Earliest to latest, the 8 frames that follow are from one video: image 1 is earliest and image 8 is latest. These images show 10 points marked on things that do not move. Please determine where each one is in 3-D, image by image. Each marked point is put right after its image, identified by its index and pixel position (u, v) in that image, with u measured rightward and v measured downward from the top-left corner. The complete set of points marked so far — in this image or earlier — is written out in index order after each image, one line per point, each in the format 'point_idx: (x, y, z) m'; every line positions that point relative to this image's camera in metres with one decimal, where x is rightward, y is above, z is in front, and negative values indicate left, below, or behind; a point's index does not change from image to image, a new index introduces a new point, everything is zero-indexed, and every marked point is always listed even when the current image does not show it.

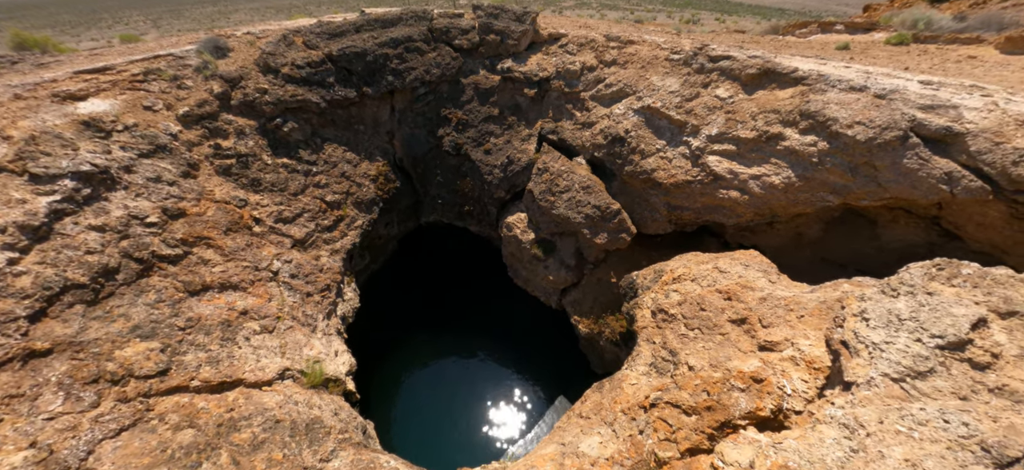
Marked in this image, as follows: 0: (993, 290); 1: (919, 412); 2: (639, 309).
0: (+4.5, -0.5, +4.6) m
1: (+3.0, -1.3, +3.8) m
2: (+2.2, -1.3, +8.1) m
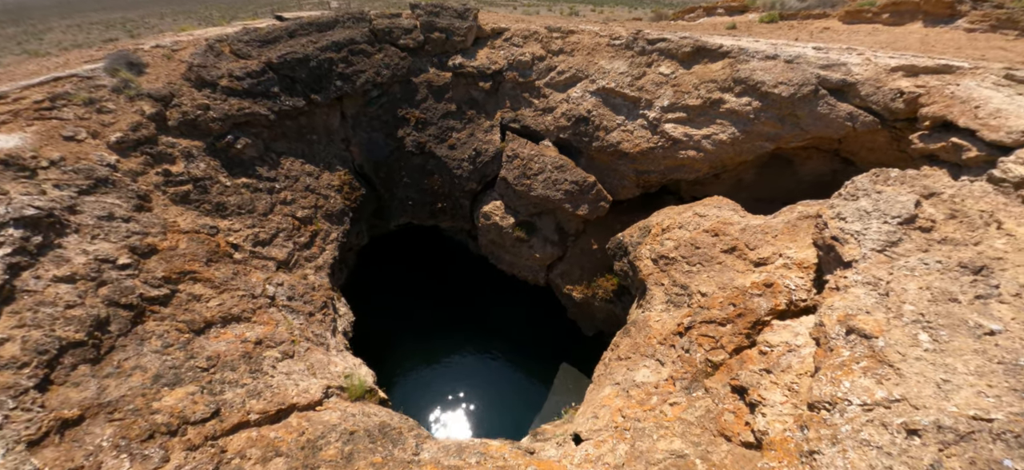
0: (+5.5, +0.7, +6.6) m
1: (+4.5, -0.3, +5.4) m
2: (+2.6, -0.5, +9.4) m
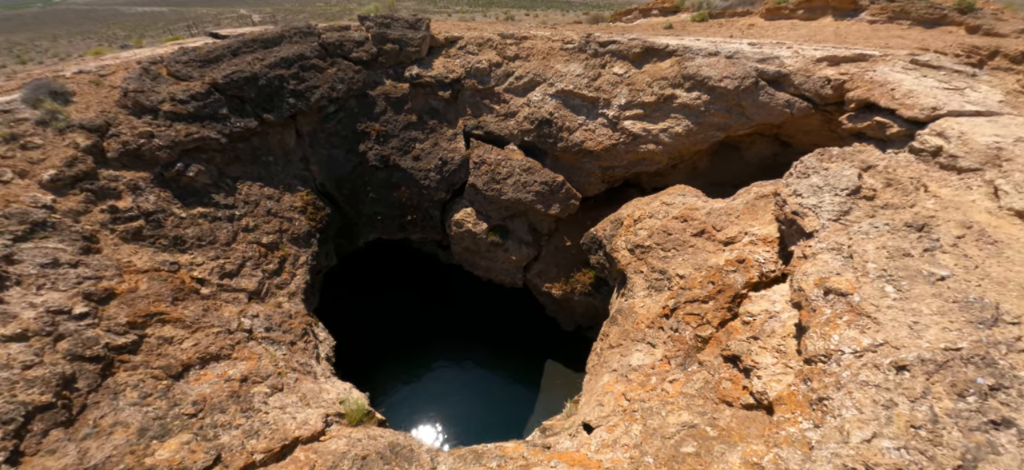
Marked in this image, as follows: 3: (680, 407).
0: (+5.3, +1.2, +7.5) m
1: (+4.6, +0.1, +6.2) m
2: (+2.2, -0.4, +9.9) m
3: (+2.3, -2.4, +6.6) m
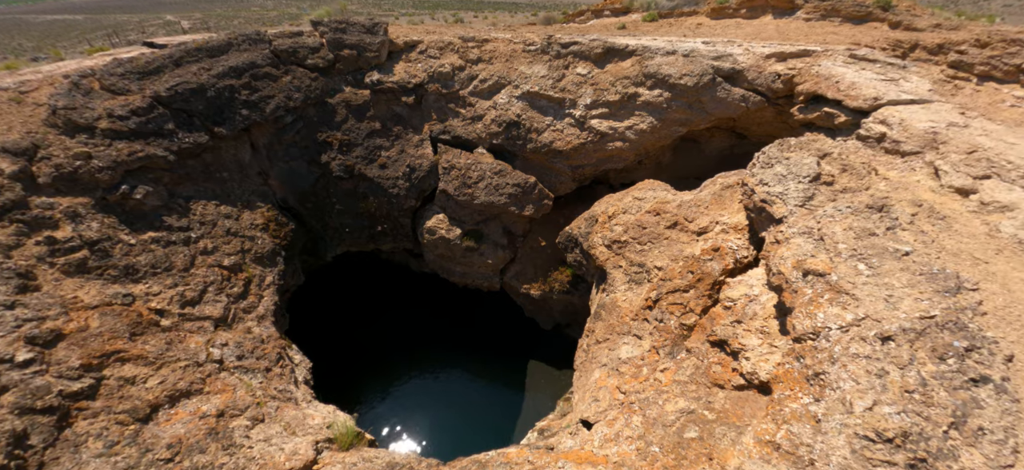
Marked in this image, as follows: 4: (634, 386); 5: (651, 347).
0: (+5.0, +1.5, +8.0) m
1: (+4.5, +0.3, +6.7) m
2: (+1.7, -0.3, +10.1) m
3: (+2.3, -2.3, +6.8) m
4: (+1.9, -2.4, +7.5) m
5: (+2.3, -1.9, +8.0) m
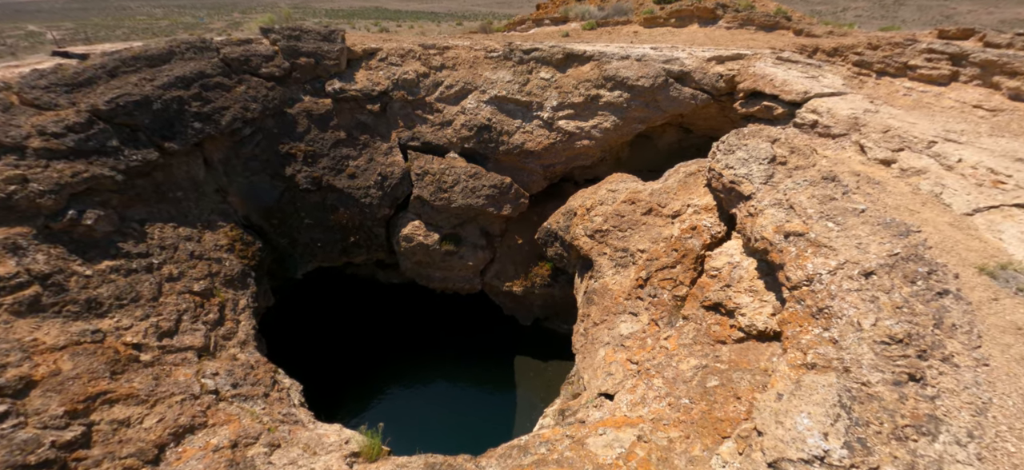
0: (+4.9, +2.0, +9.4) m
1: (+4.7, +0.8, +8.0) m
2: (+1.4, -0.1, +10.8) m
3: (+2.8, -1.9, +7.7) m
4: (+2.3, -2.1, +8.2) m
5: (+2.6, -1.6, +8.8) m
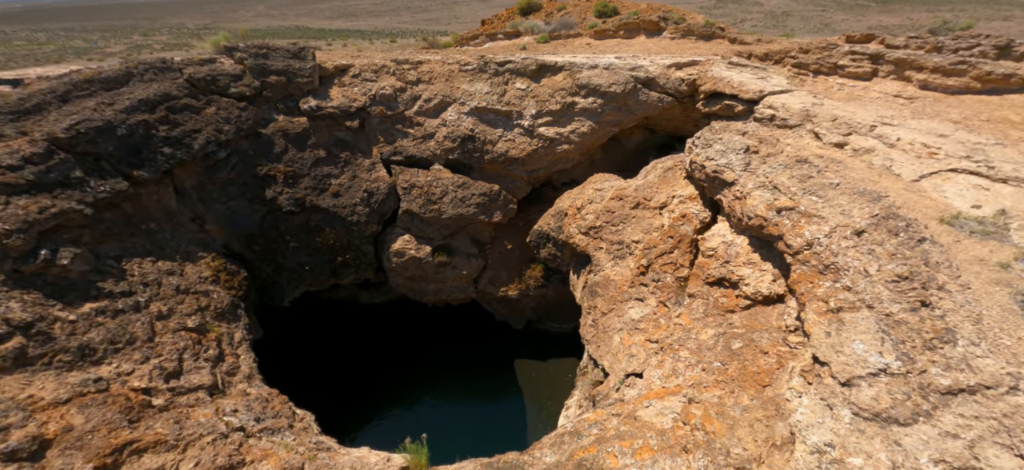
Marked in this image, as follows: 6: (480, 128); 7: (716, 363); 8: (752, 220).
0: (+4.8, +2.4, +10.6) m
1: (+5.0, +1.2, +9.1) m
2: (+1.4, -0.1, +11.4) m
3: (+3.4, -1.7, +8.4) m
4: (+2.8, -1.9, +8.9) m
5: (+2.9, -1.4, +9.6) m
6: (-0.8, +2.7, +11.9) m
7: (+3.2, -2.1, +7.6) m
8: (+4.2, +0.3, +8.4) m
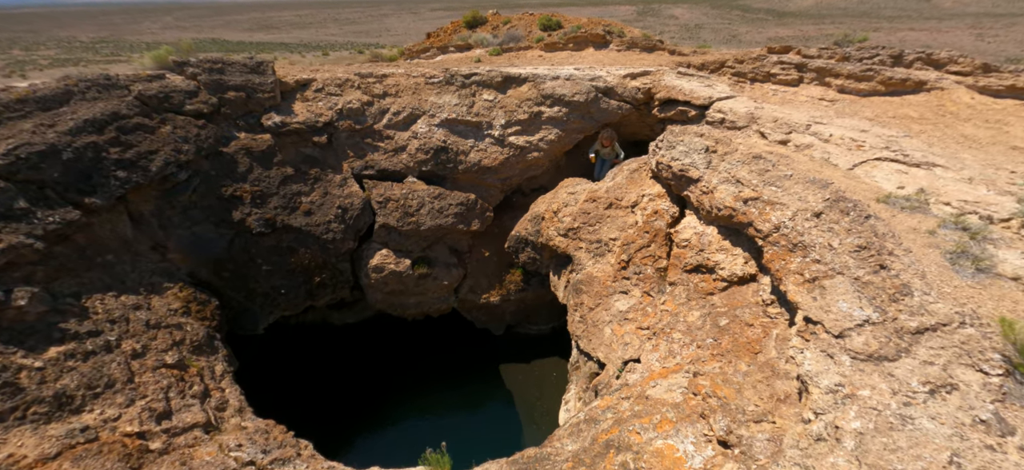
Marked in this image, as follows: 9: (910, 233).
0: (+4.3, +2.5, +11.6) m
1: (+4.7, +1.5, +10.2) m
2: (+0.9, -0.2, +11.8) m
3: (+3.4, -1.5, +9.1) m
4: (+2.8, -1.8, +9.5) m
5: (+2.8, -1.3, +10.2) m
6: (-1.5, +2.4, +12.1) m
7: (+3.4, -1.9, +8.3) m
8: (+4.1, +0.4, +9.3) m
9: (+6.3, 0.0, +7.5) m
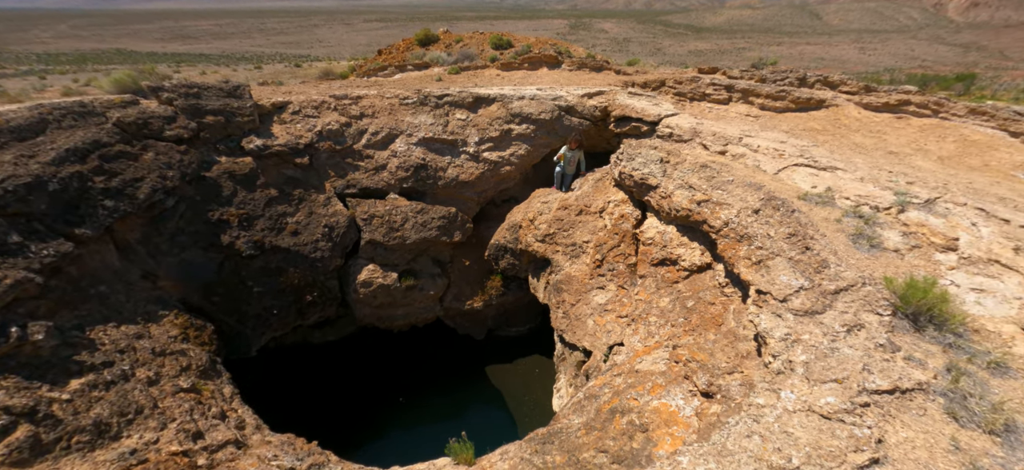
0: (+3.6, +2.5, +13.2) m
1: (+4.3, +1.5, +11.8) m
2: (+0.4, -0.3, +12.8) m
3: (+3.3, -1.5, +10.6) m
4: (+2.7, -1.8, +10.9) m
5: (+2.5, -1.3, +11.6) m
6: (-2.2, +2.1, +12.8) m
7: (+3.5, -1.9, +9.7) m
8: (+3.9, +0.5, +10.9) m
9: (+6.3, +0.2, +9.4) m
